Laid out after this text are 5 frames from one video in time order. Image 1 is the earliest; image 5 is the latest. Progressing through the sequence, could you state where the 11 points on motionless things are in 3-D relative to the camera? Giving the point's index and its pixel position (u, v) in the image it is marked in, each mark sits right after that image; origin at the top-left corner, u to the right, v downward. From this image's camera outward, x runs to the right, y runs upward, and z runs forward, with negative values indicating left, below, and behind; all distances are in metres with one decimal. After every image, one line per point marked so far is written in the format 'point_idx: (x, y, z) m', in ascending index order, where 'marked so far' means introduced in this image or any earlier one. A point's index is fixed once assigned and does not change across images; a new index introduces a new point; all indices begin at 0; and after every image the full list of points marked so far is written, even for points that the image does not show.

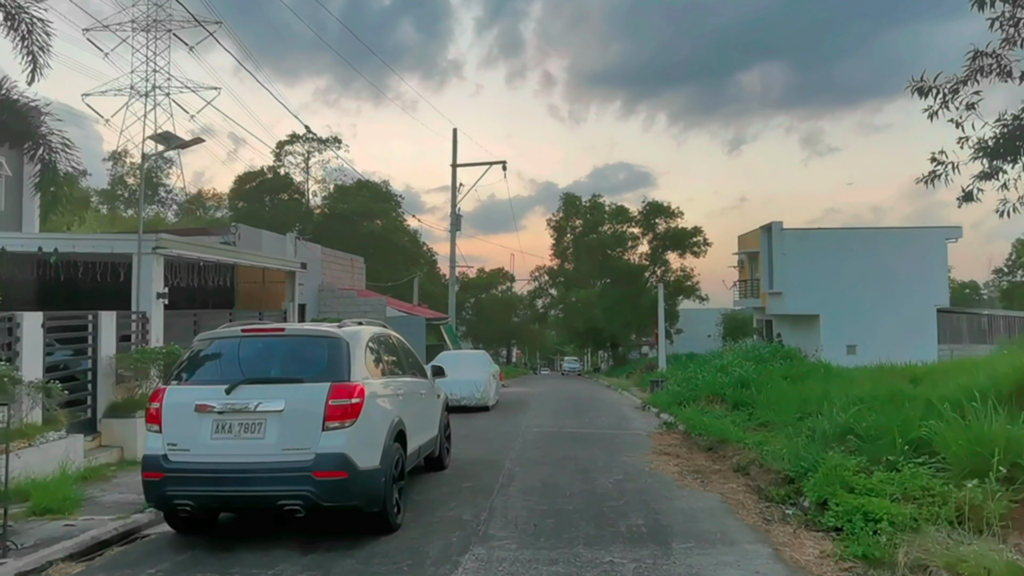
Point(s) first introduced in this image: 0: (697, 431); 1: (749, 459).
0: (+3.4, -2.6, +12.5) m
1: (+3.3, -2.4, +9.4) m
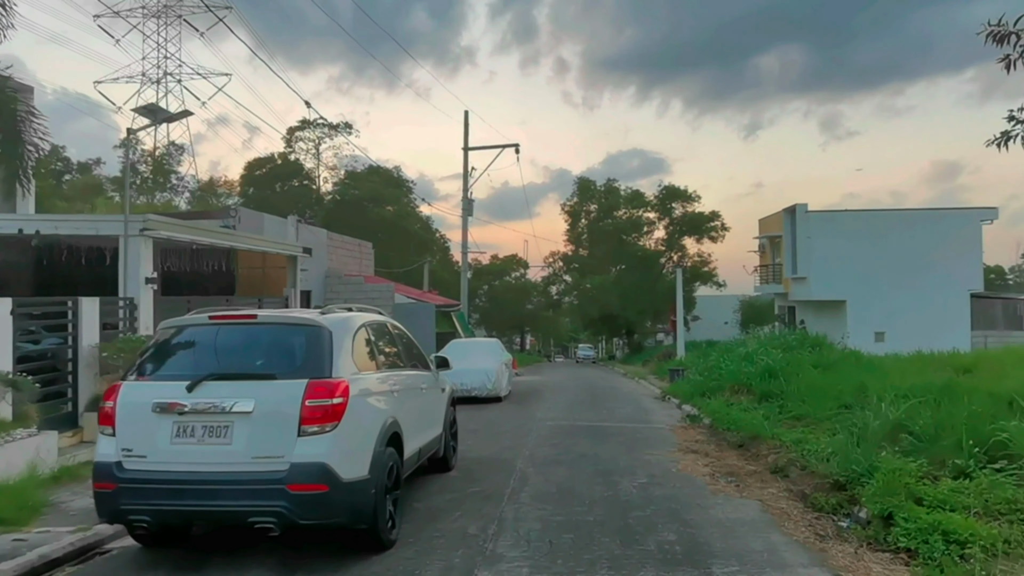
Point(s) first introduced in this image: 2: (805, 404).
0: (+3.6, -2.3, +11.6) m
1: (+3.5, -2.1, +8.5) m
2: (+5.4, -2.1, +12.5) m
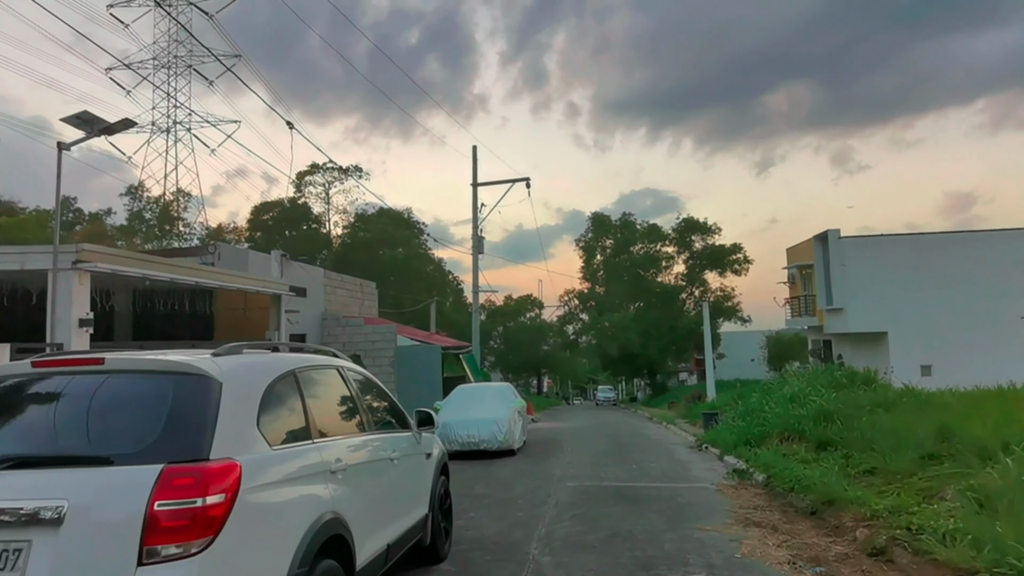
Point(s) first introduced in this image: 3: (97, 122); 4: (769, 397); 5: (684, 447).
0: (+3.8, -2.7, +9.4) m
1: (+3.6, -2.3, +6.4) m
2: (+5.6, -2.6, +10.3) m
3: (-5.5, +2.2, +8.9) m
4: (+6.5, -2.8, +17.2) m
5: (+4.2, -3.9, +16.6) m
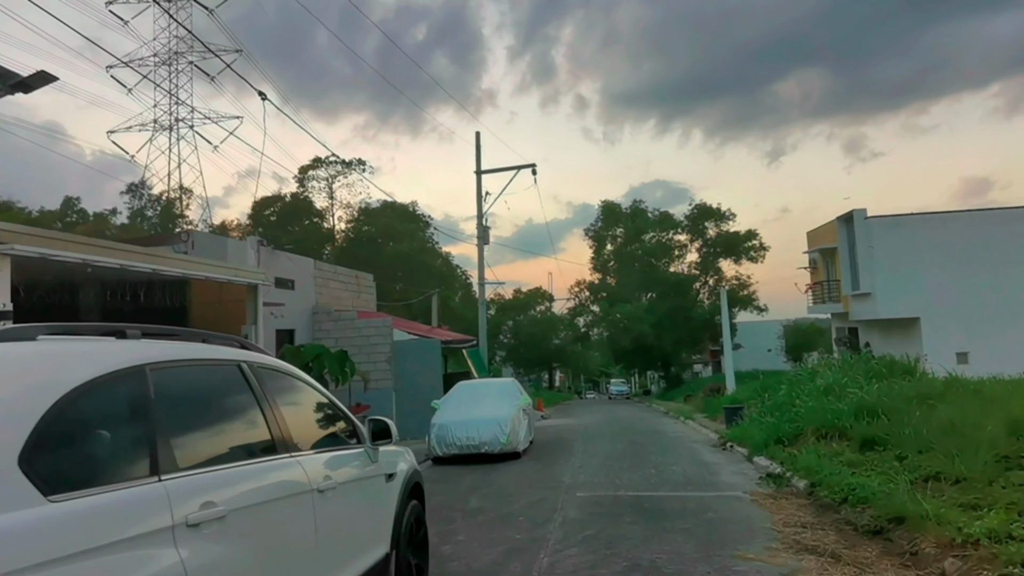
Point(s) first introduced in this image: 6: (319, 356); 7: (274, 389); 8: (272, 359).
0: (+3.8, -2.4, +7.9) m
1: (+3.5, -2.0, +4.8) m
2: (+5.6, -2.2, +8.8) m
3: (-5.6, +2.3, +7.5) m
4: (+6.6, -2.3, +15.6) m
5: (+4.3, -3.5, +15.1) m
6: (-3.9, -1.4, +13.7) m
7: (-1.4, -0.6, +3.8) m
8: (-1.5, -0.4, +3.9) m
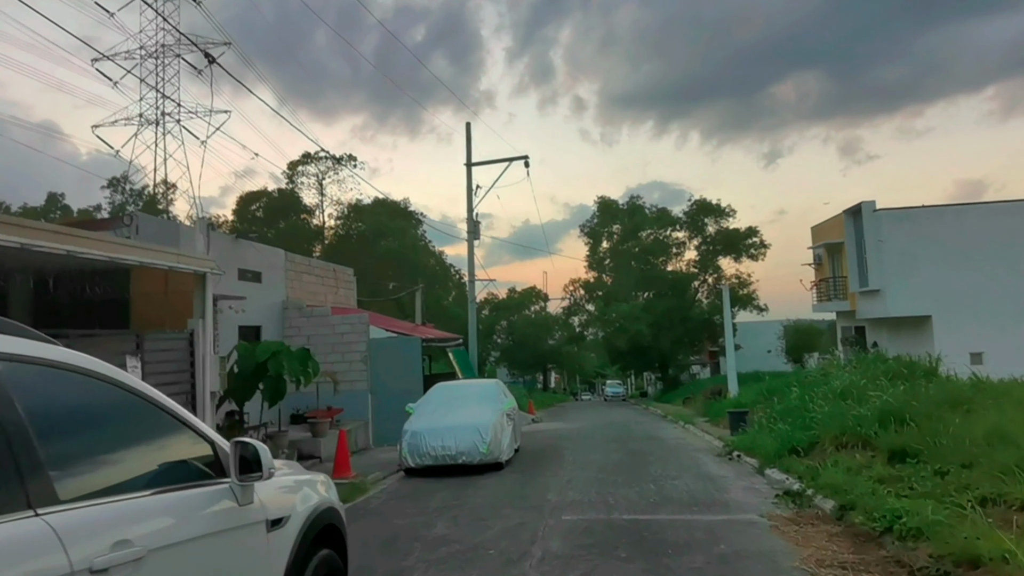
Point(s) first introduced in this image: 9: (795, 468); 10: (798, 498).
0: (+3.5, -2.2, +6.4) m
1: (+3.2, -1.9, +3.4) m
2: (+5.3, -2.0, +7.3) m
3: (-5.9, +2.5, +6.0) m
4: (+6.3, -2.2, +14.2) m
5: (+4.0, -3.4, +13.6) m
6: (-4.2, -1.2, +12.2) m
7: (-1.7, -0.4, +2.3) m
8: (-1.7, -0.2, +2.4) m
9: (+4.3, -2.7, +10.2) m
10: (+3.7, -2.7, +8.7) m
